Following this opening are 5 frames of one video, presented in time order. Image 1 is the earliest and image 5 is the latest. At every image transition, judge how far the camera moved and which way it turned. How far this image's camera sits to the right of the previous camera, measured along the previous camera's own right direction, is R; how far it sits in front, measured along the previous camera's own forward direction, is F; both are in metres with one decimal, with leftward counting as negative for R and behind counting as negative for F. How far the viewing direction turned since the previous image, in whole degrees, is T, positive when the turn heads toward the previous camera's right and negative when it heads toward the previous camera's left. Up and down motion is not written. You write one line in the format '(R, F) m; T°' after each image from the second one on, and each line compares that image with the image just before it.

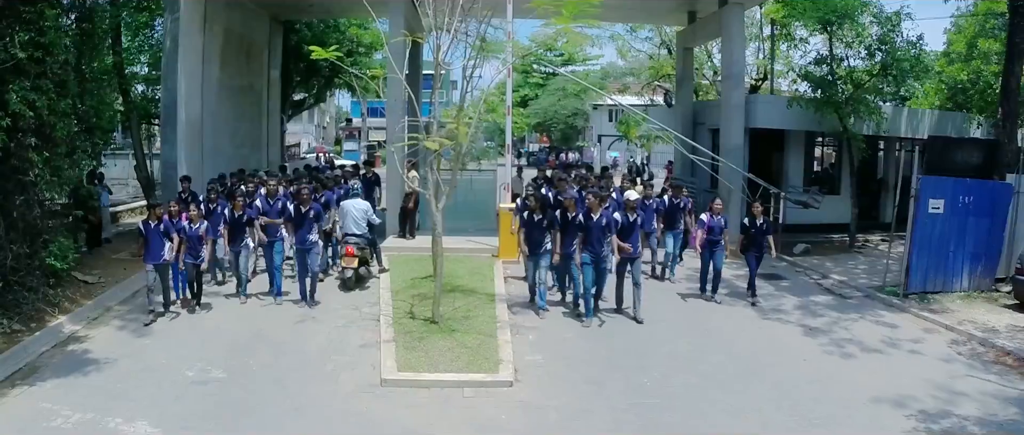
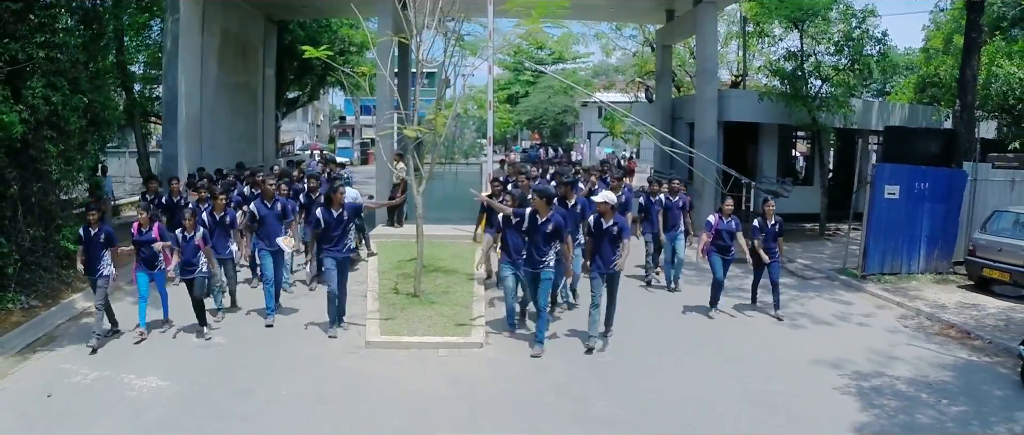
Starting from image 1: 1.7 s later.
(+0.2, -0.7) m; 0°
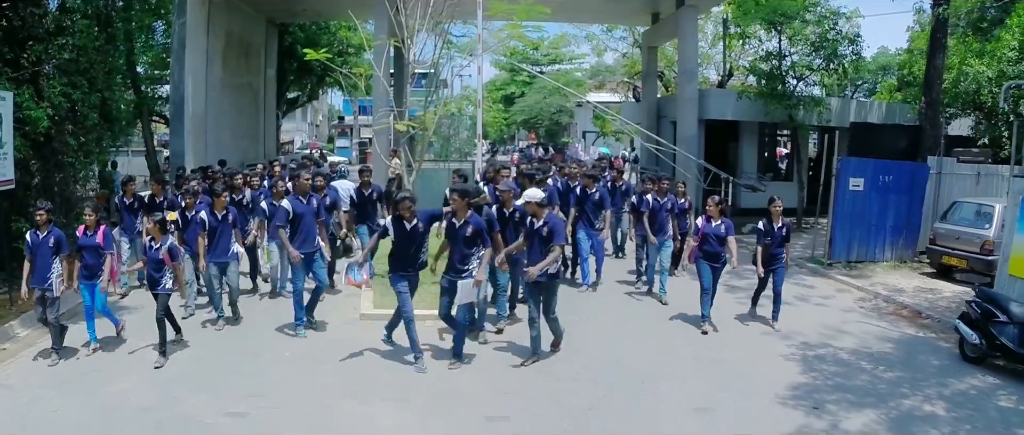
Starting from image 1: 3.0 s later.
(+0.2, -0.8) m; 0°
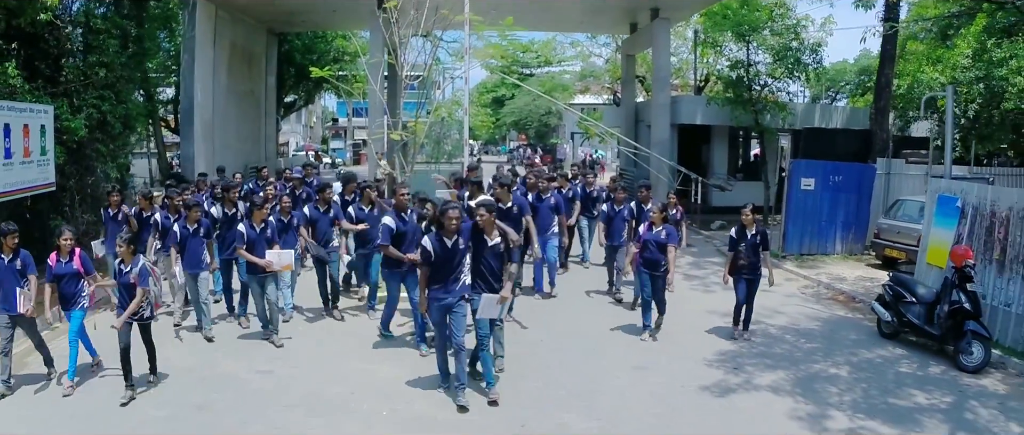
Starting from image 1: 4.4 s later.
(+0.2, -1.4) m; 0°
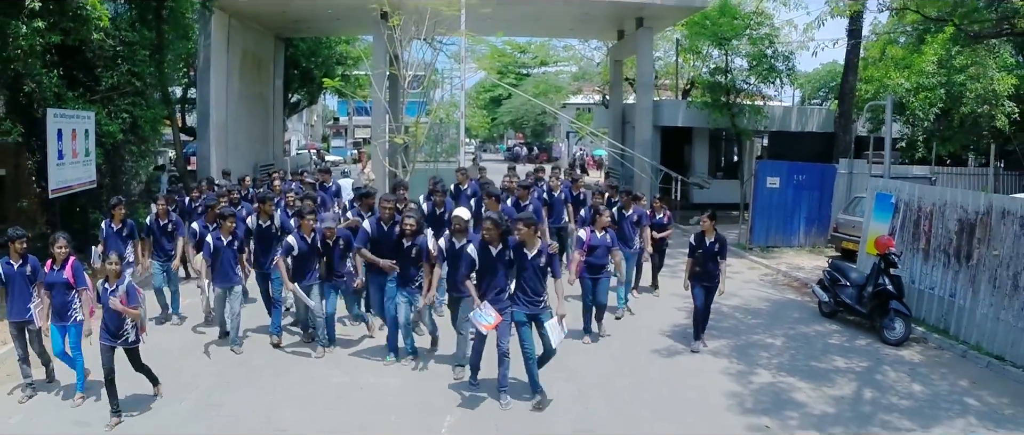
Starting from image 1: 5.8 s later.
(+0.2, -1.5) m; 0°
